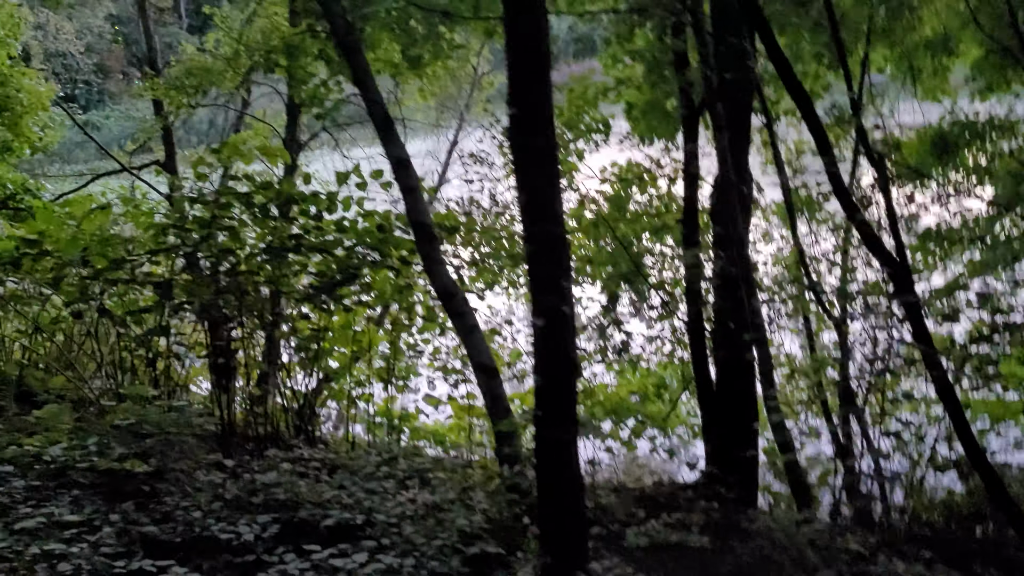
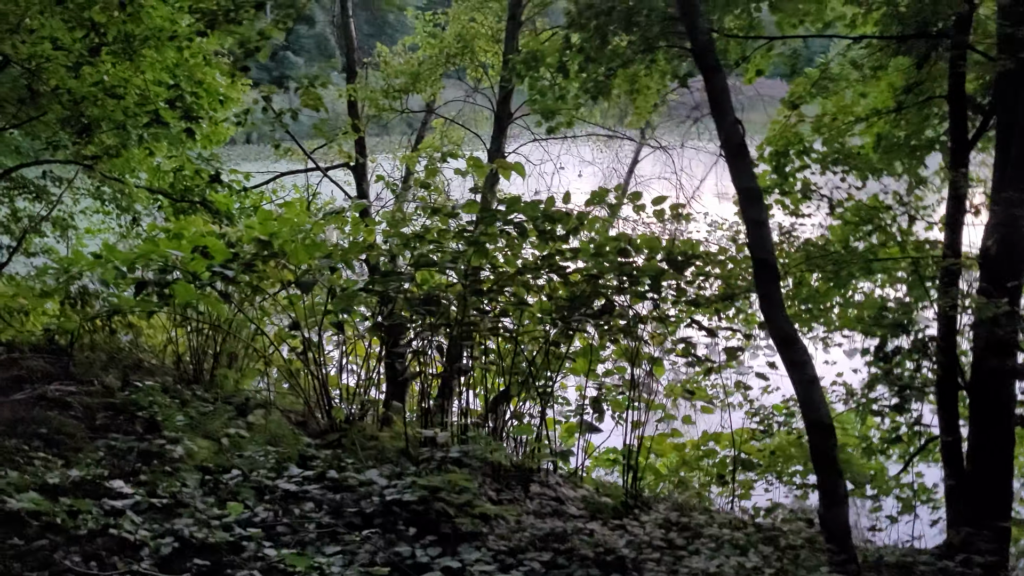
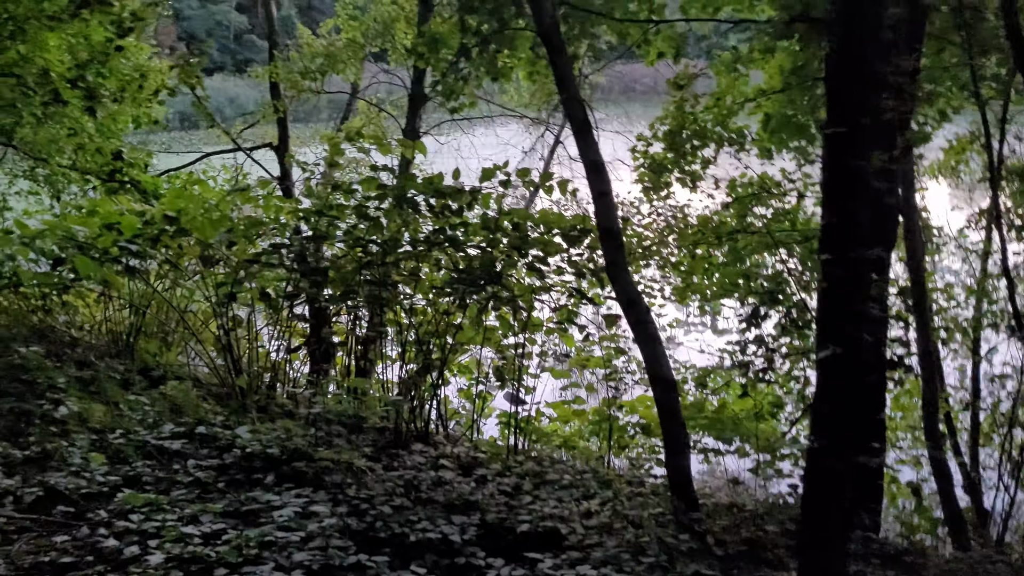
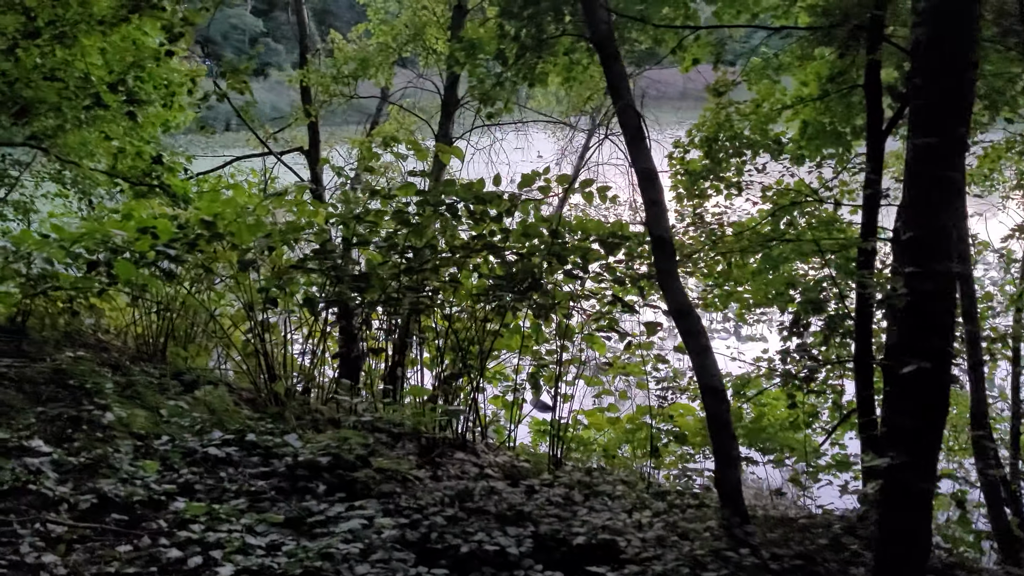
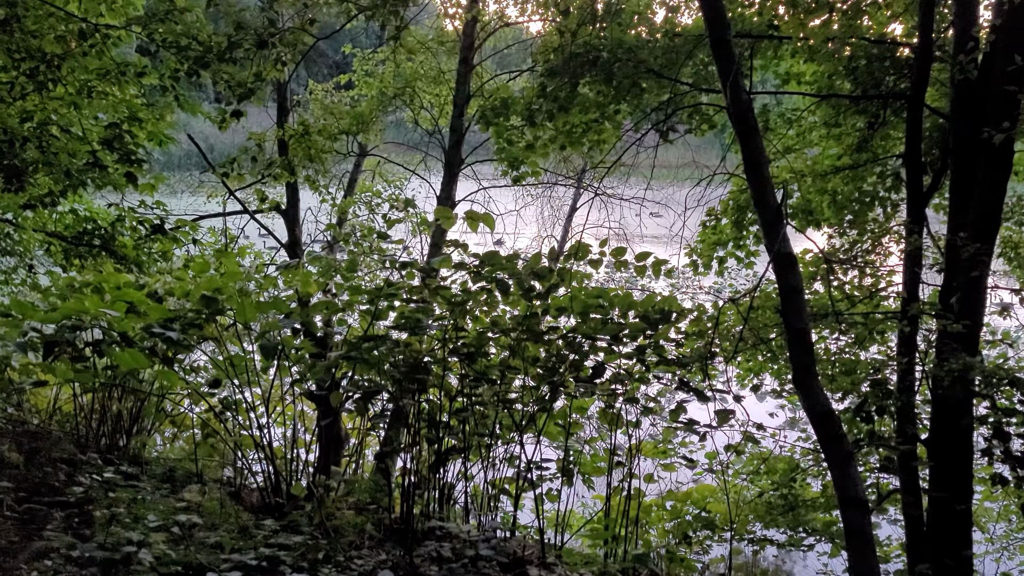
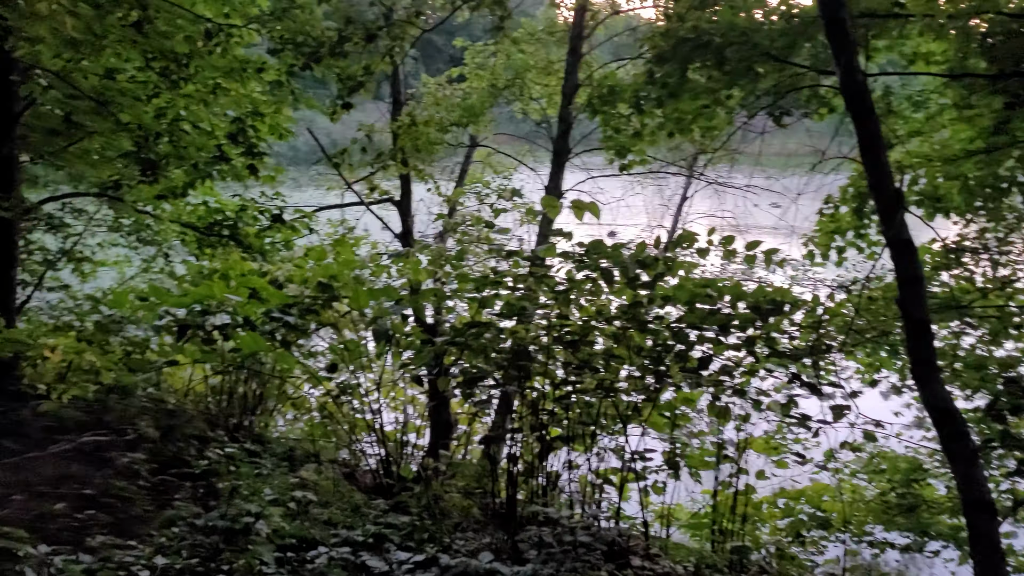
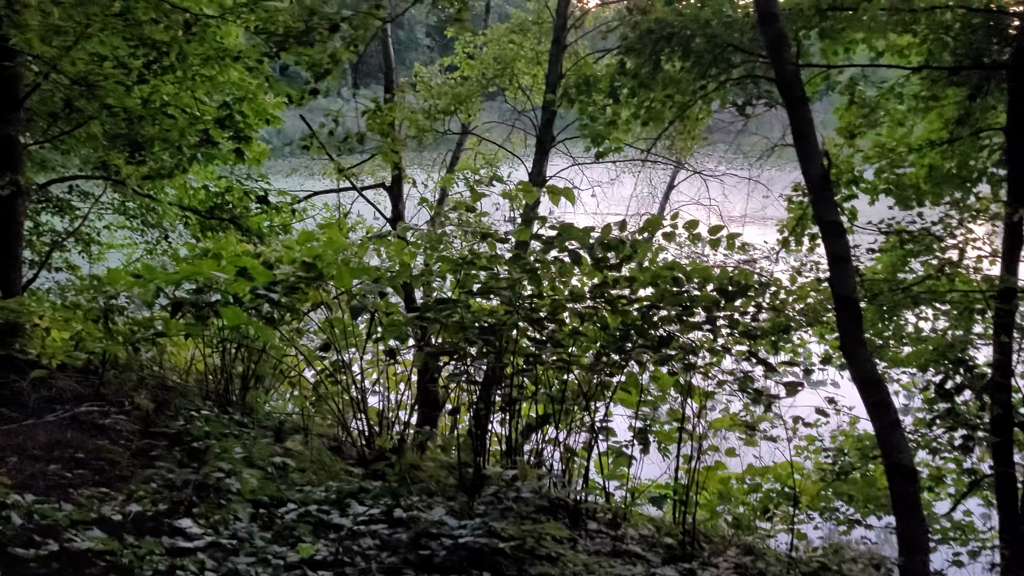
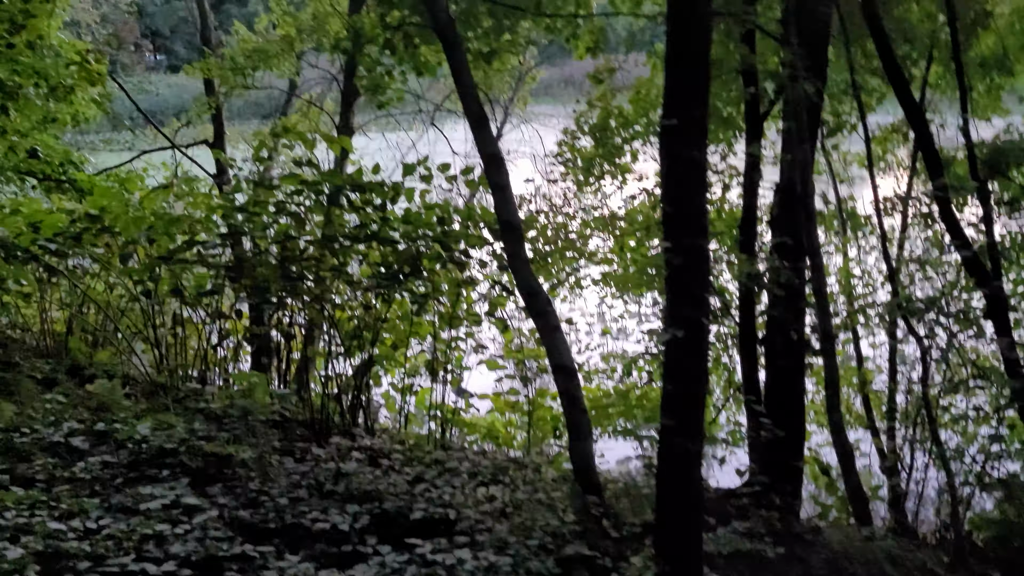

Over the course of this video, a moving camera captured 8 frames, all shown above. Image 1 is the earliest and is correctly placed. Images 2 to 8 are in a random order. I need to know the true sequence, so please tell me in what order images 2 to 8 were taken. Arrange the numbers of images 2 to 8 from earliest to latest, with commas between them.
8, 3, 4, 2, 7, 6, 5
